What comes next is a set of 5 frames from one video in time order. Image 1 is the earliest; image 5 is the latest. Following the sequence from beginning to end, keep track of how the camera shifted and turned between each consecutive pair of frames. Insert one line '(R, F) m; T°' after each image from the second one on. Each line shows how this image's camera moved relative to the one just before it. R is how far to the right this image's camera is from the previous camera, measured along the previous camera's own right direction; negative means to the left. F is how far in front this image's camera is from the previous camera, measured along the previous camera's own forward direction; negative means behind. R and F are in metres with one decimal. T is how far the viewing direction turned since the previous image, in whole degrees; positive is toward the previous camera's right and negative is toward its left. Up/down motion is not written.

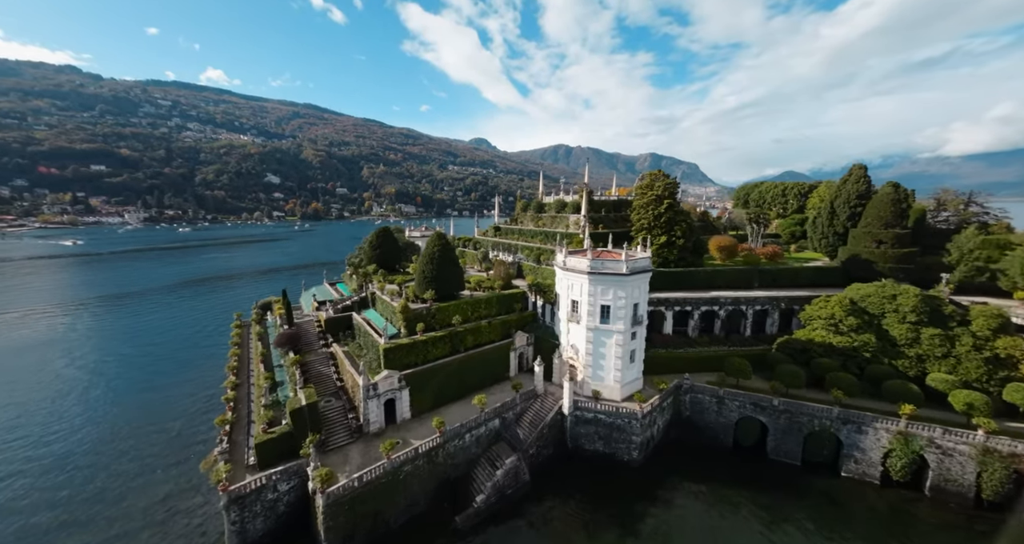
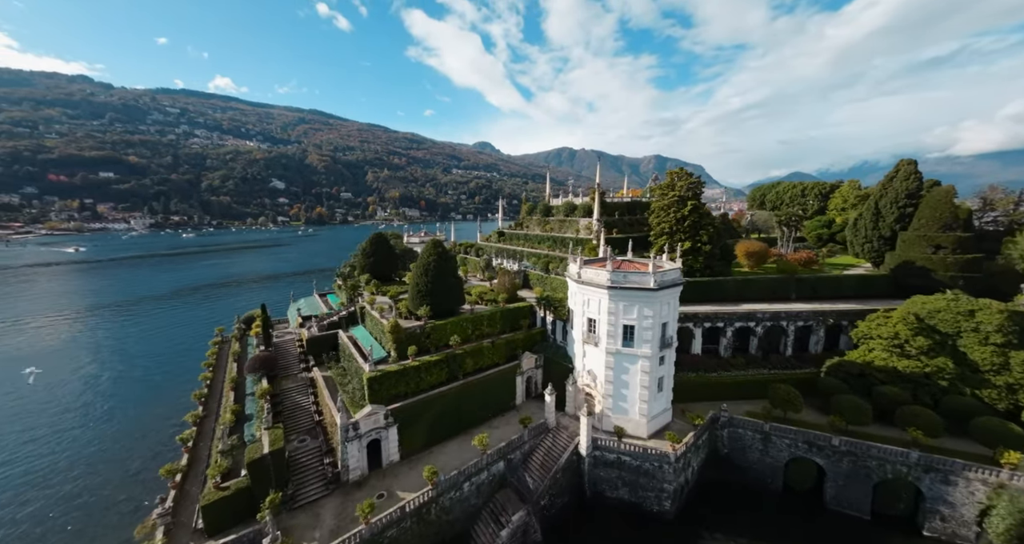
(-0.1, +4.4) m; -1°
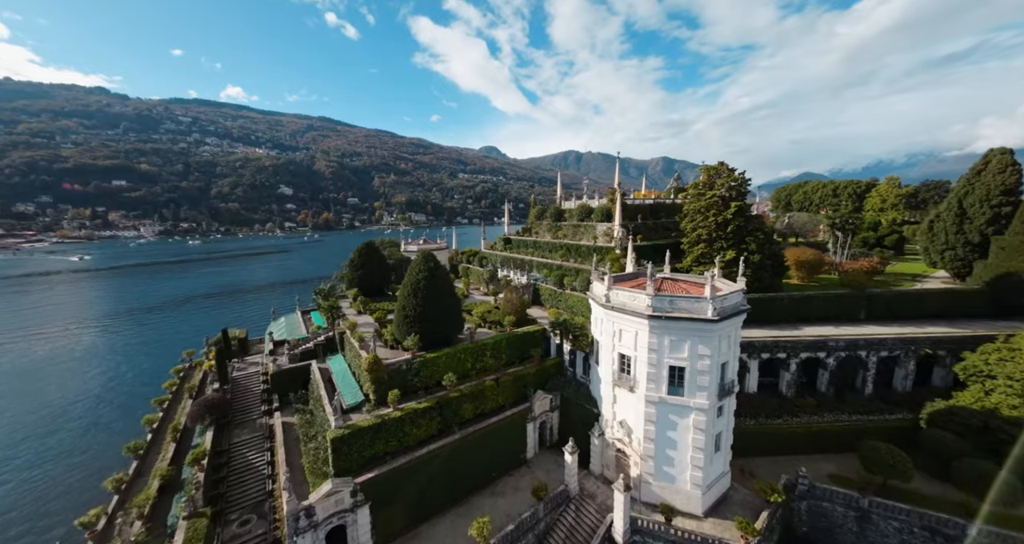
(-0.1, +6.0) m; -1°
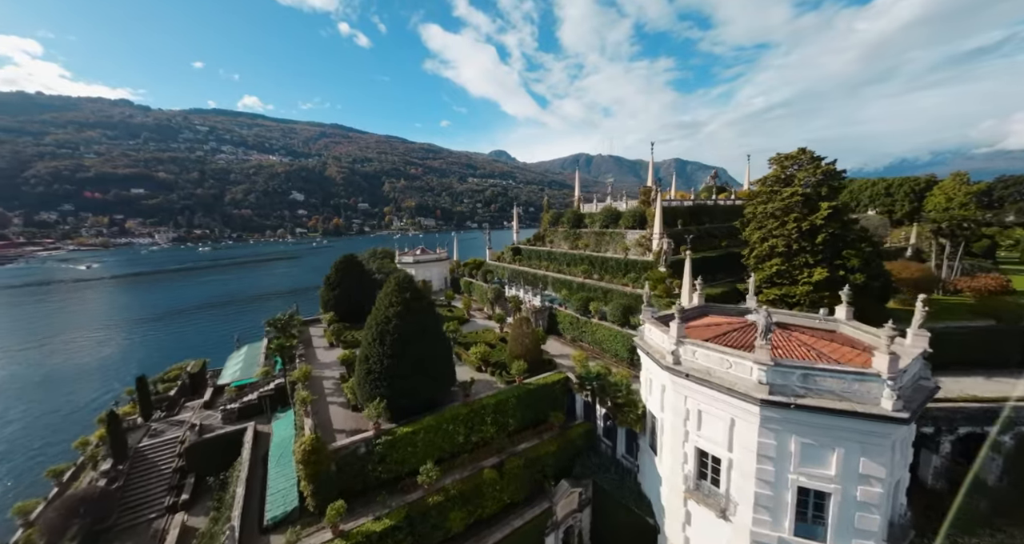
(0.0, +7.9) m; -2°
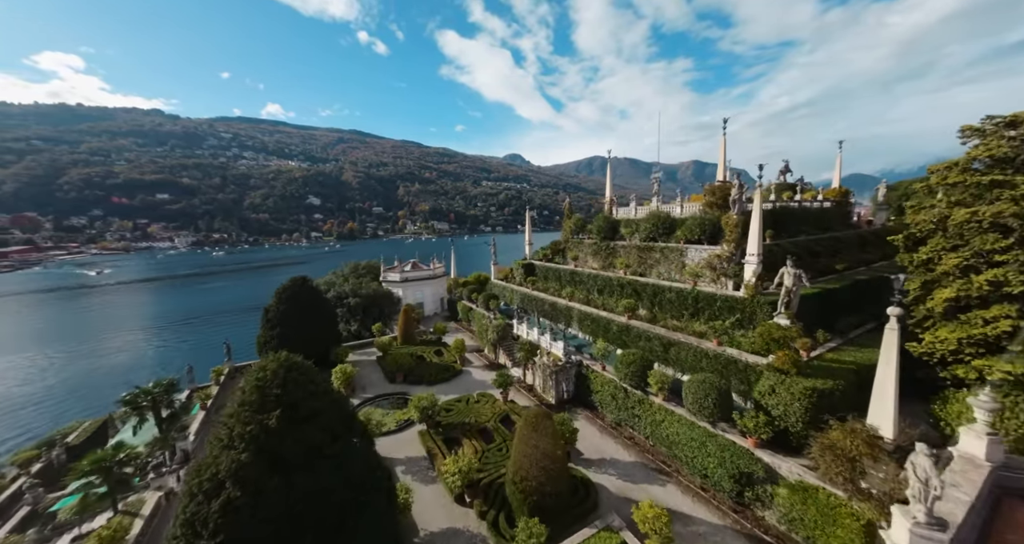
(+0.3, +10.6) m; -2°
